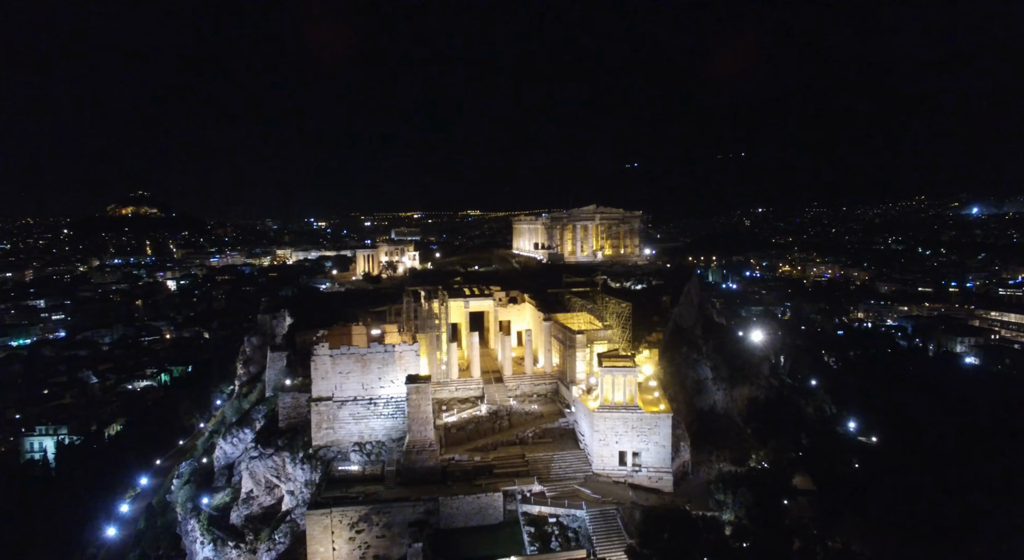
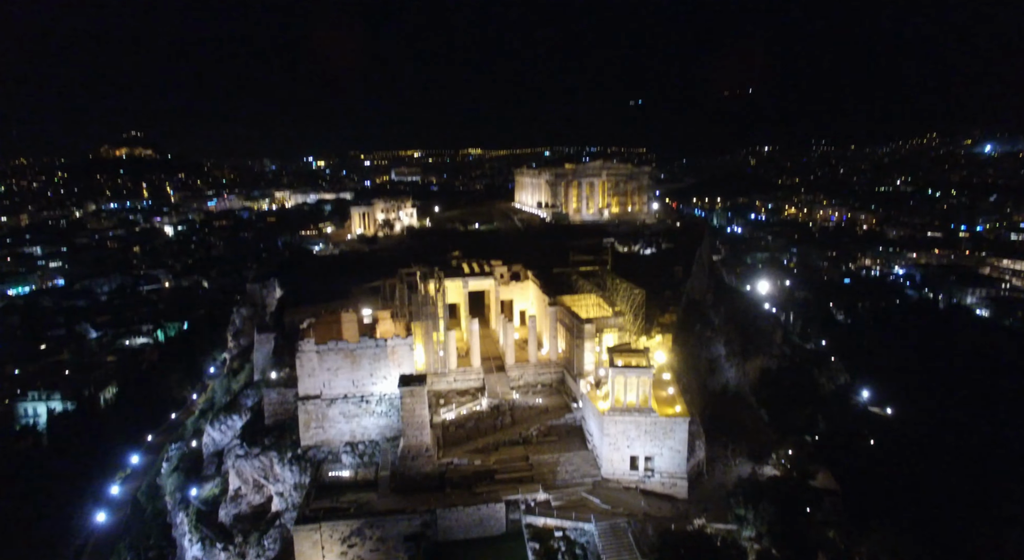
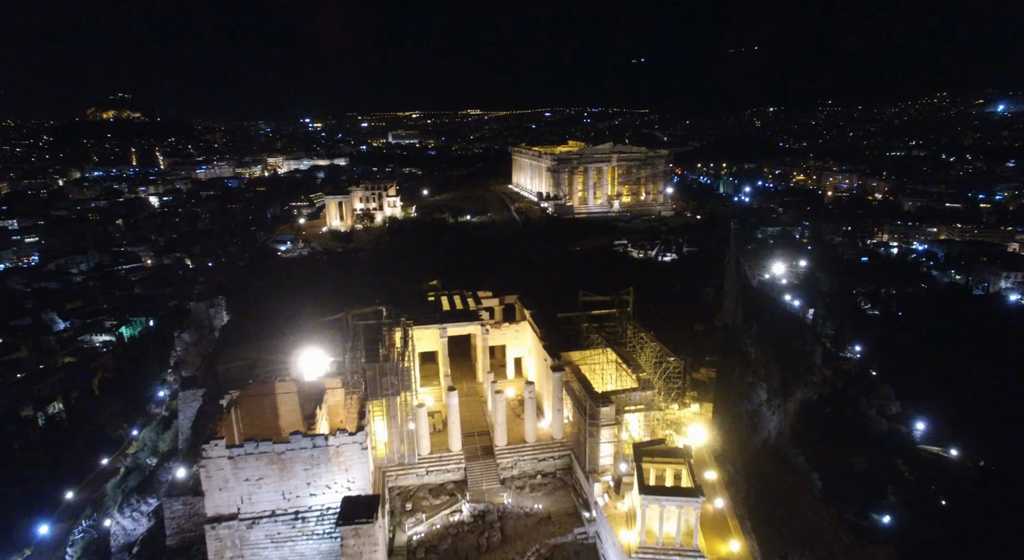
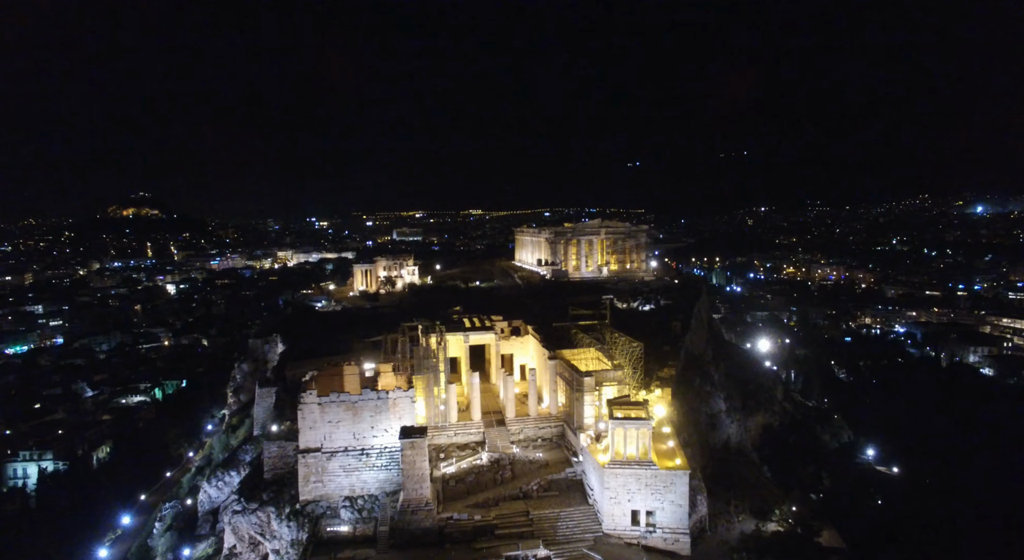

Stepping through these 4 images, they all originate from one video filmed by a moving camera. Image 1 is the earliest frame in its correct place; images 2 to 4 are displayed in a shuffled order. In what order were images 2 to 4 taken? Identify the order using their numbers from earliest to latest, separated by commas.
4, 2, 3
